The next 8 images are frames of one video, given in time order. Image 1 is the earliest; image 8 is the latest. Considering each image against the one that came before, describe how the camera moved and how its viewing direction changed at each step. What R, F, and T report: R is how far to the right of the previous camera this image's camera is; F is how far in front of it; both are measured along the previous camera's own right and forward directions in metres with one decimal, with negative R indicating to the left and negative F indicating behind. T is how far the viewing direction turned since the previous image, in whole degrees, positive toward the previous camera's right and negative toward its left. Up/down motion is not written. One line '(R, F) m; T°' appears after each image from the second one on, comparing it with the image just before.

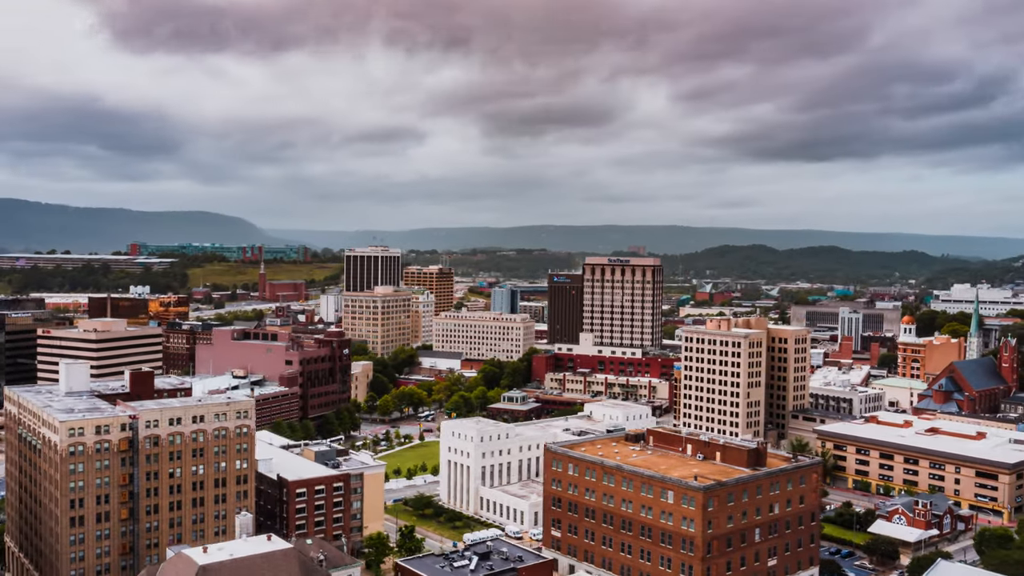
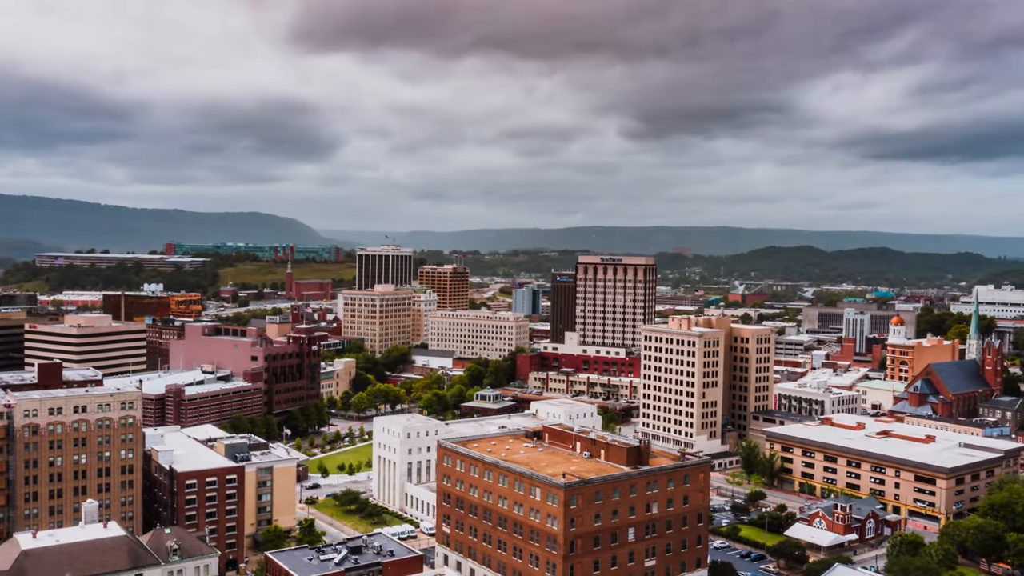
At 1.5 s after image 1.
(+12.6, +0.6) m; -3°
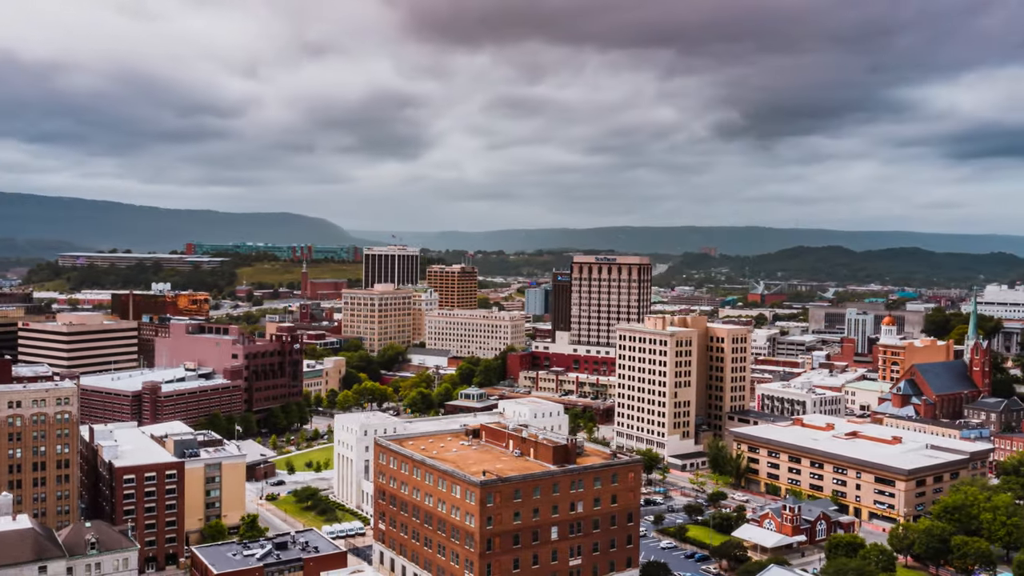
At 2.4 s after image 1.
(+7.5, +0.2) m; -2°
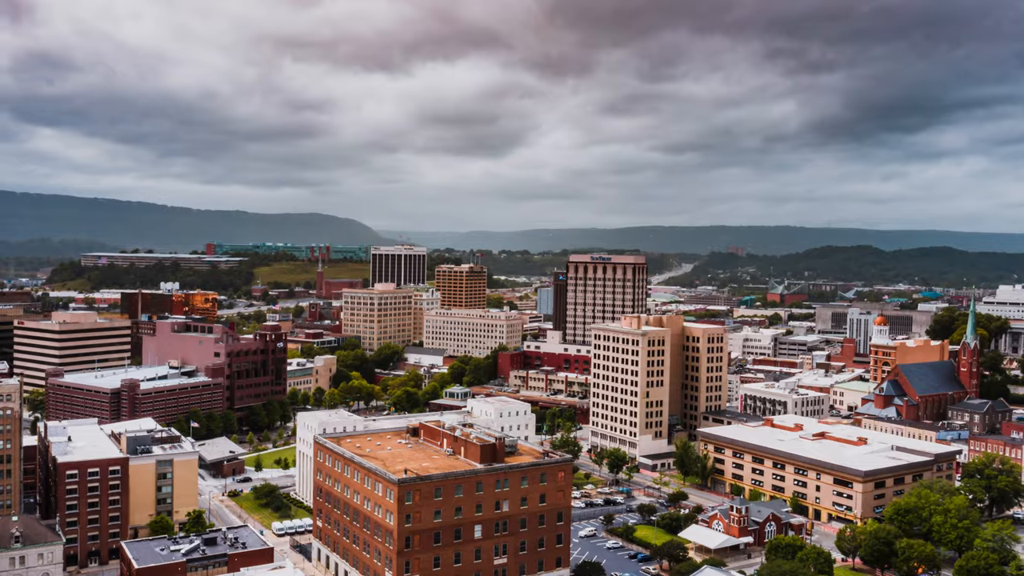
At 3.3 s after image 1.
(+7.4, +0.2) m; -2°
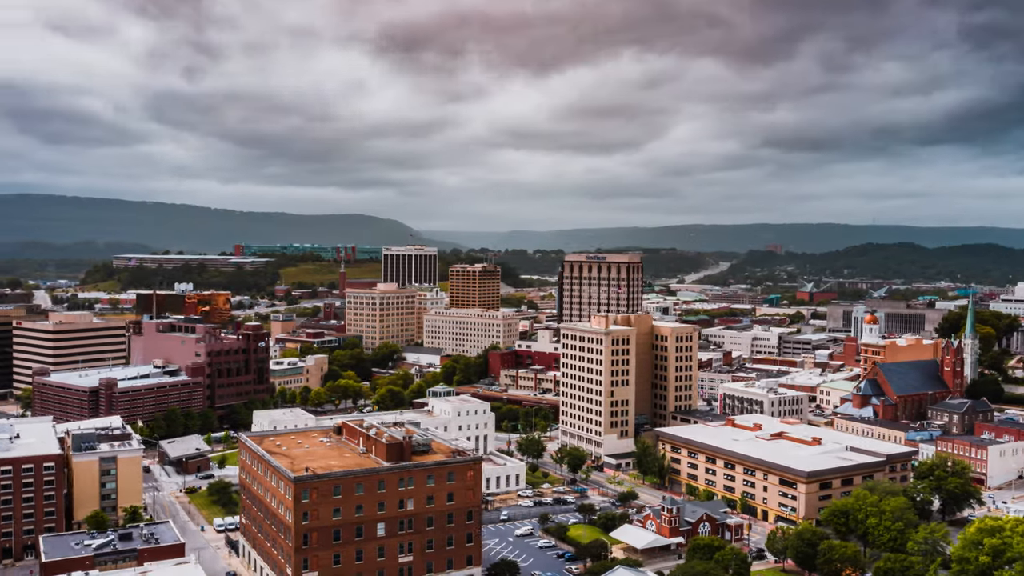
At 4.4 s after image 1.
(+9.8, +0.2) m; -3°
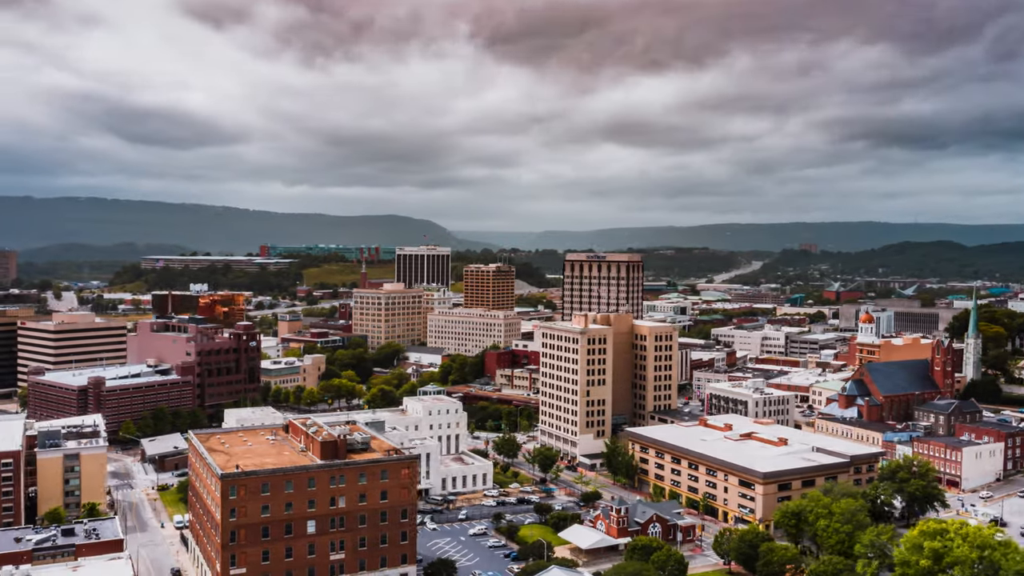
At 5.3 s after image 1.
(+7.6, +0.1) m; -2°
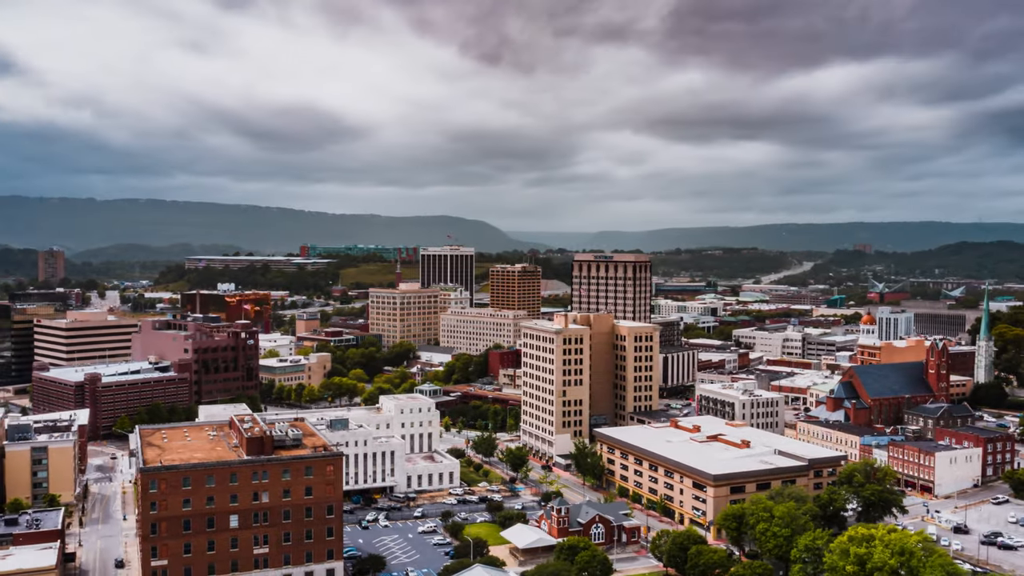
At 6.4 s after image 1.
(+9.6, +0.2) m; -3°
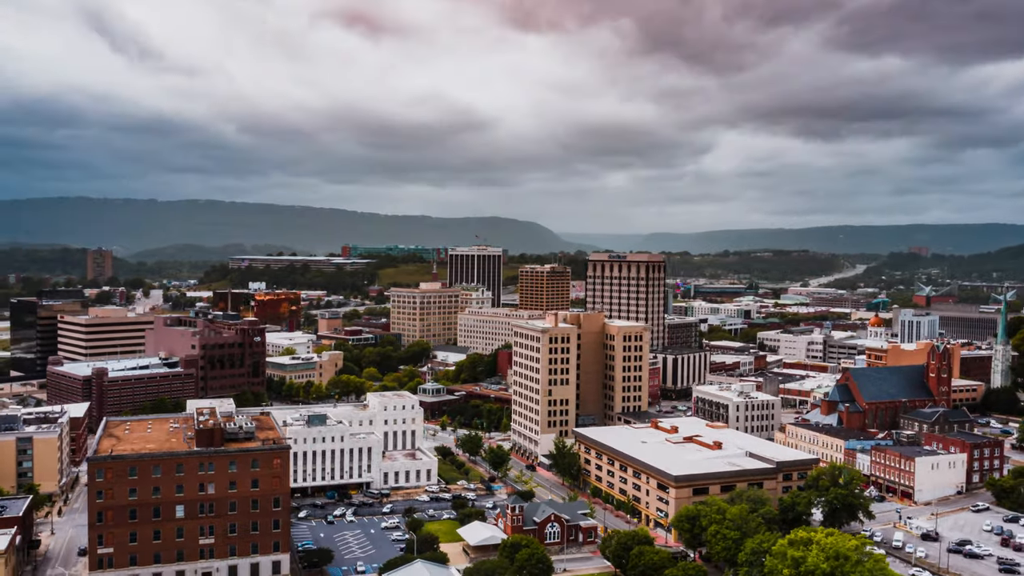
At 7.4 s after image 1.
(+8.2, -0.1) m; -3°
